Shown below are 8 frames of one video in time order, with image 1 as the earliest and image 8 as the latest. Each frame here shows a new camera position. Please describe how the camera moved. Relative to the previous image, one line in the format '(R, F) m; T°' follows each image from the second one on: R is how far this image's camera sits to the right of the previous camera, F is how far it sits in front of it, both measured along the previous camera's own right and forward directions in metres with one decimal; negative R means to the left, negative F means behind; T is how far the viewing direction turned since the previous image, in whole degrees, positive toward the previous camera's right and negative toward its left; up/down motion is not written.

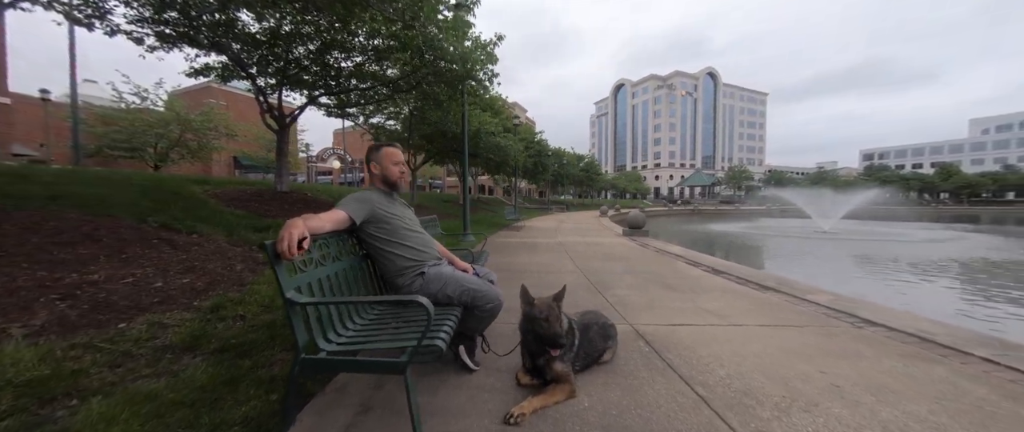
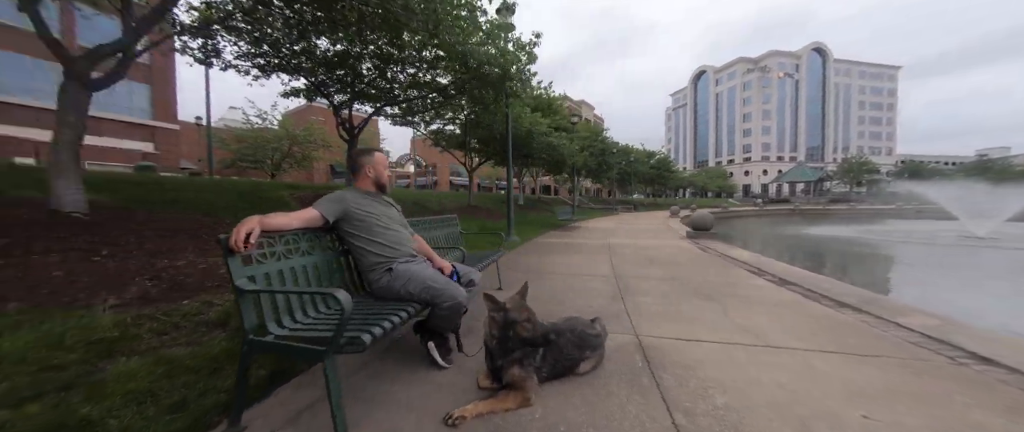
(+0.7, +0.1) m; -12°
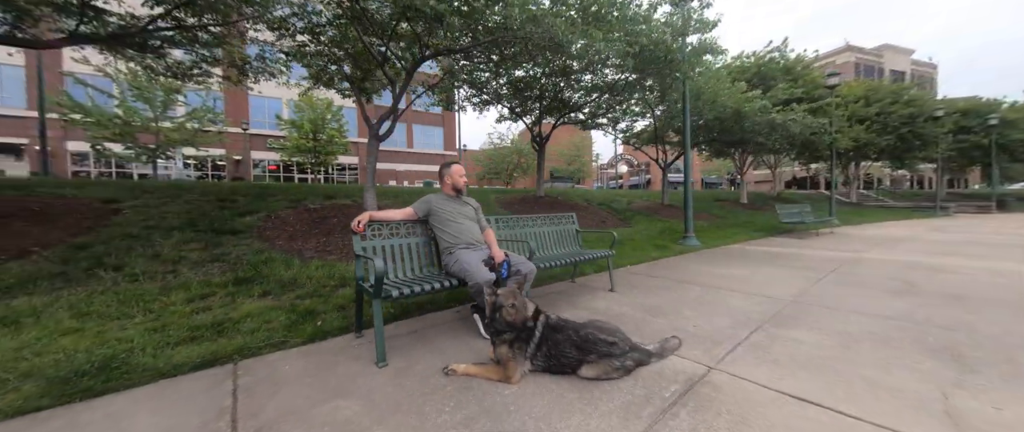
(+1.5, +0.2) m; -37°
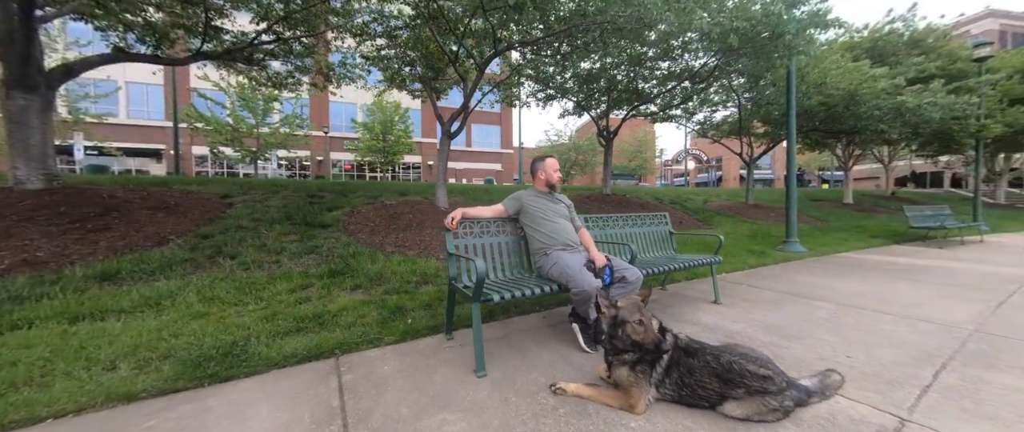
(-0.4, +0.3) m; -9°
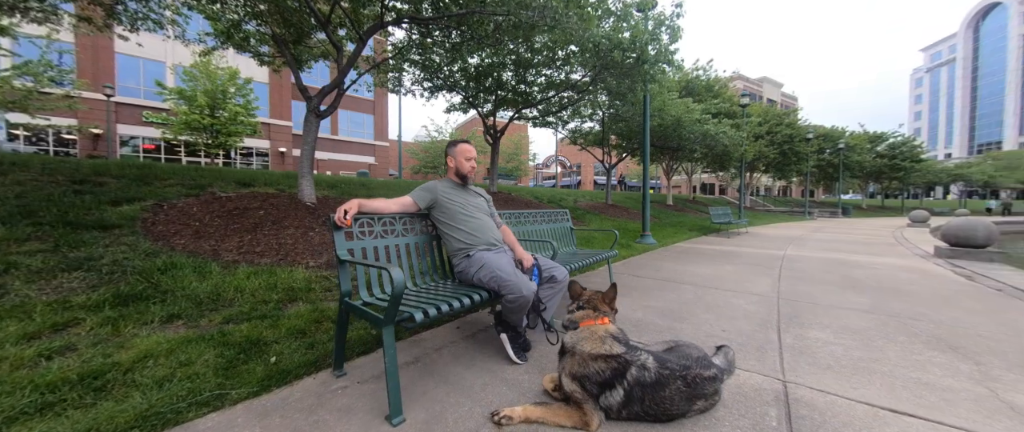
(-0.3, +0.5) m; +21°
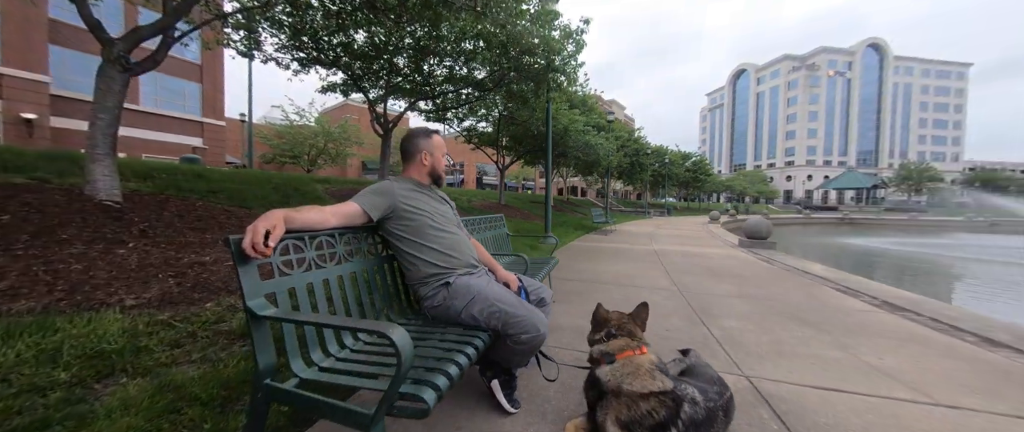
(-0.6, +0.6) m; +21°
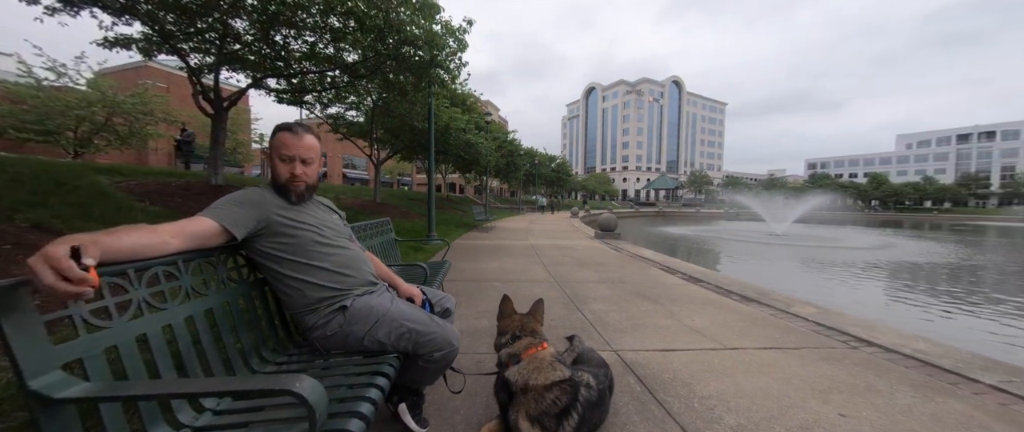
(-0.2, +0.1) m; +21°
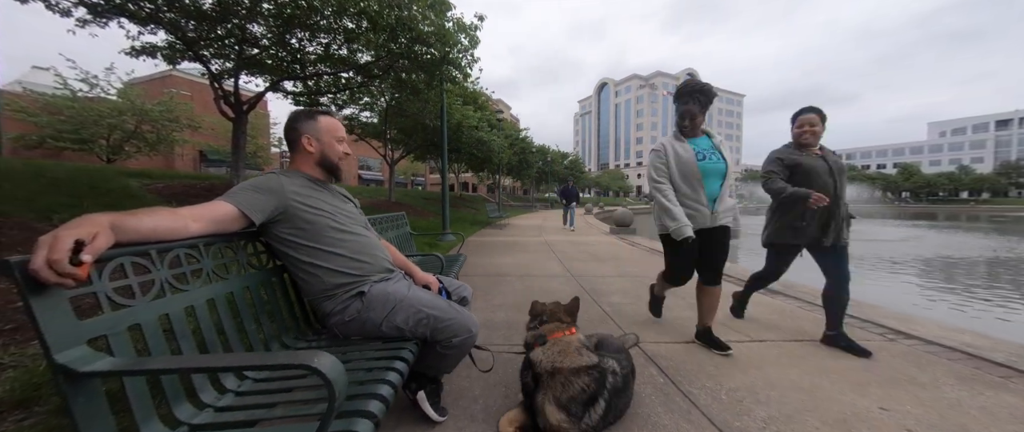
(0.0, 0.0) m; -2°
